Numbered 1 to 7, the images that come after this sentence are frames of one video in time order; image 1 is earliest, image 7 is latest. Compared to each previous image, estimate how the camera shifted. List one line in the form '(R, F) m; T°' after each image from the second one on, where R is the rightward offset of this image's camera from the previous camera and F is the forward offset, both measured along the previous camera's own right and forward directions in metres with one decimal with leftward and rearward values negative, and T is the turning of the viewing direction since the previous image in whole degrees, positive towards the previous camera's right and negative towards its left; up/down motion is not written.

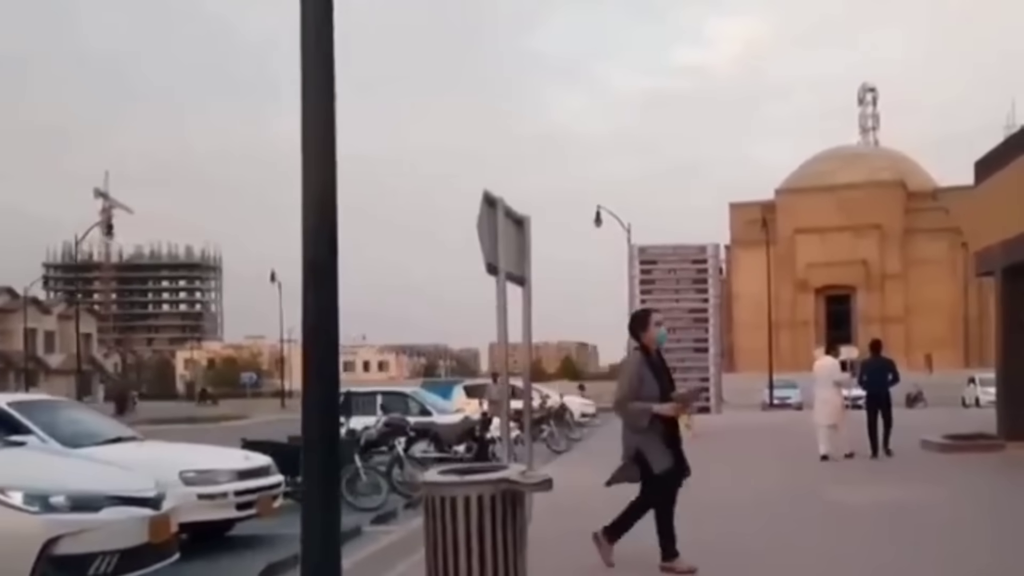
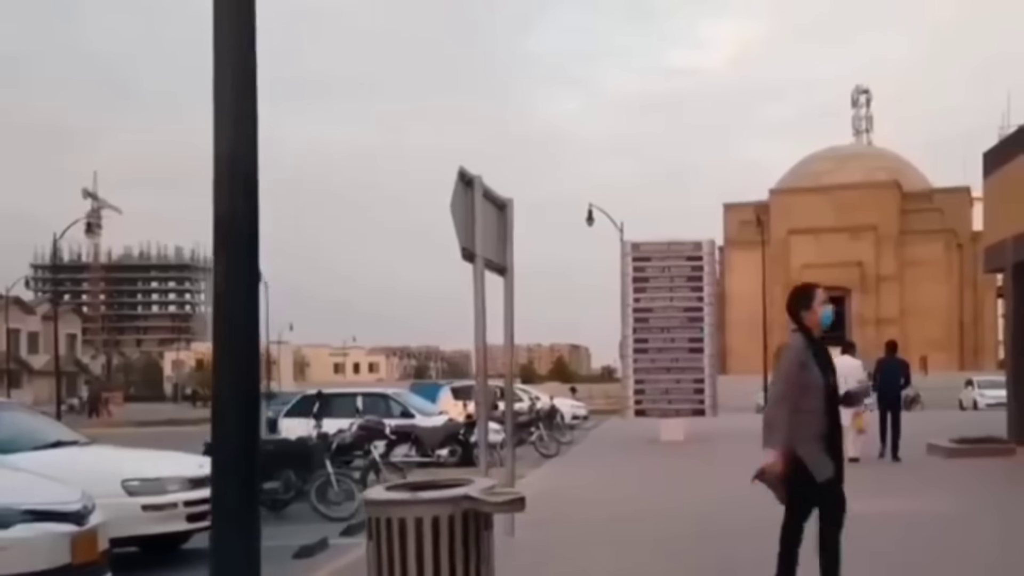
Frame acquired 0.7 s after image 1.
(+0.1, +1.0) m; 0°
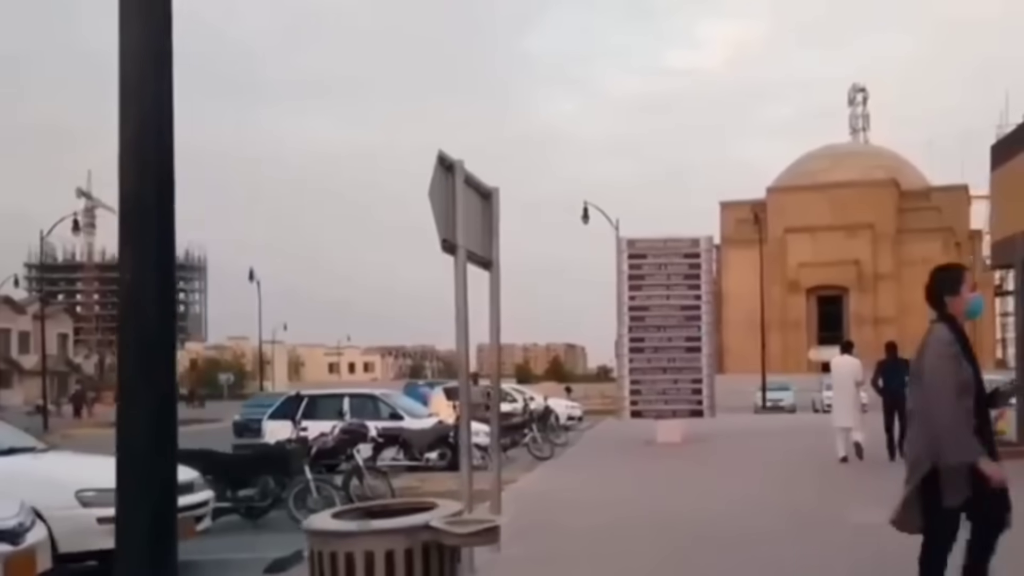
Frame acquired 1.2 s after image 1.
(+0.1, +0.7) m; 0°
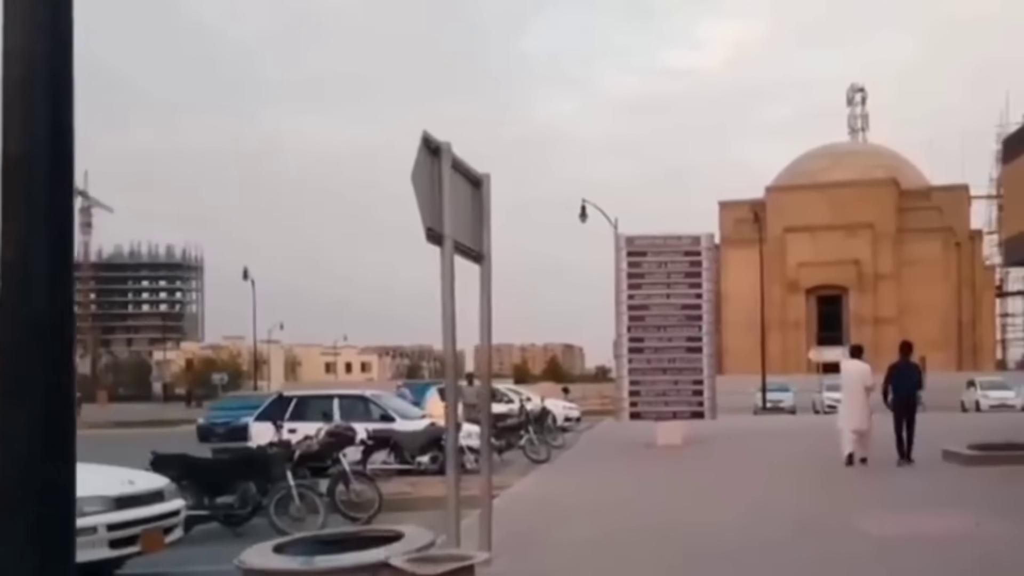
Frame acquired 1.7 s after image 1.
(0.0, +0.7) m; 0°
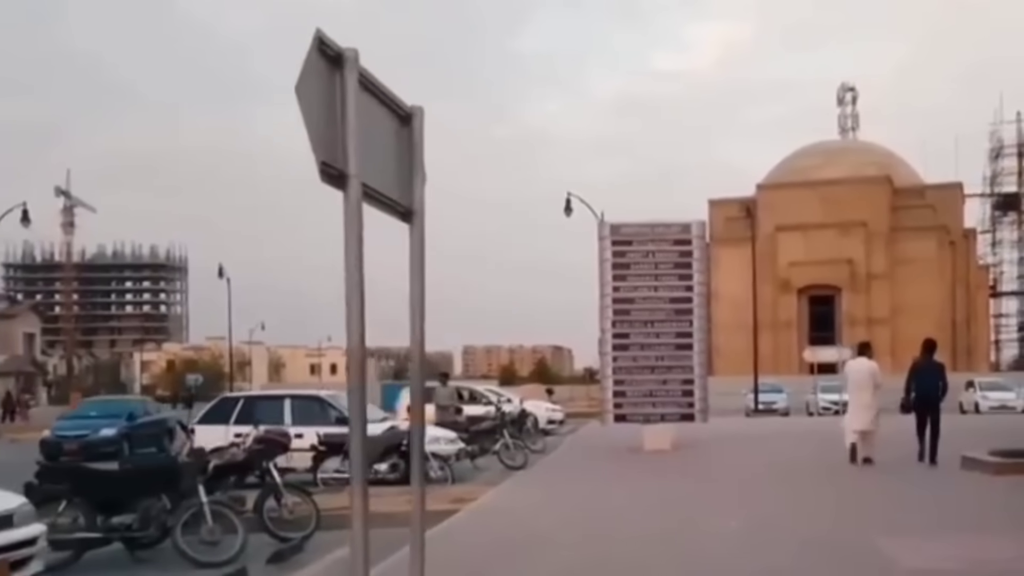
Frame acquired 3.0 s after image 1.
(+0.2, +2.0) m; 0°
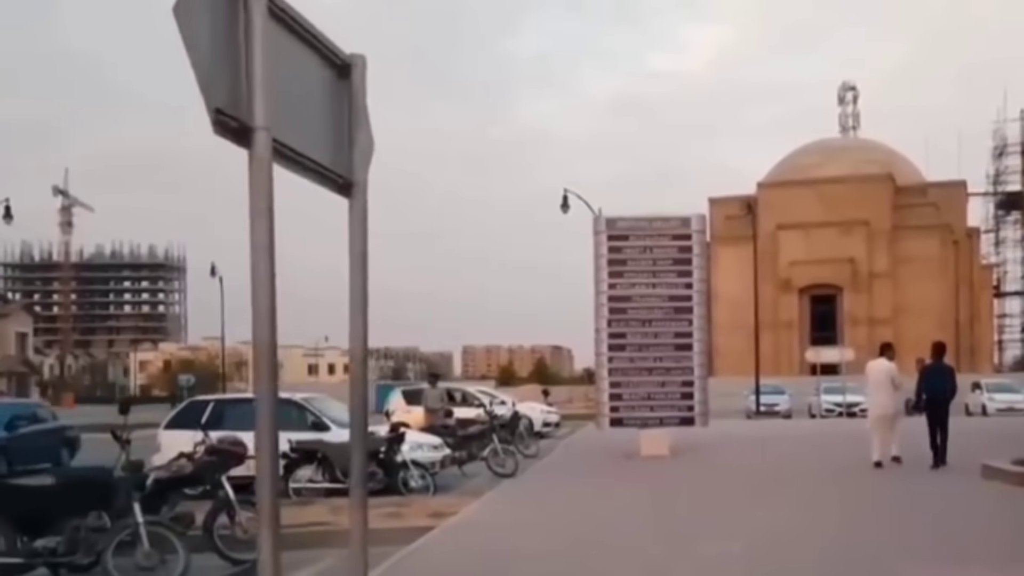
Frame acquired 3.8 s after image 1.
(+0.2, +1.1) m; 0°
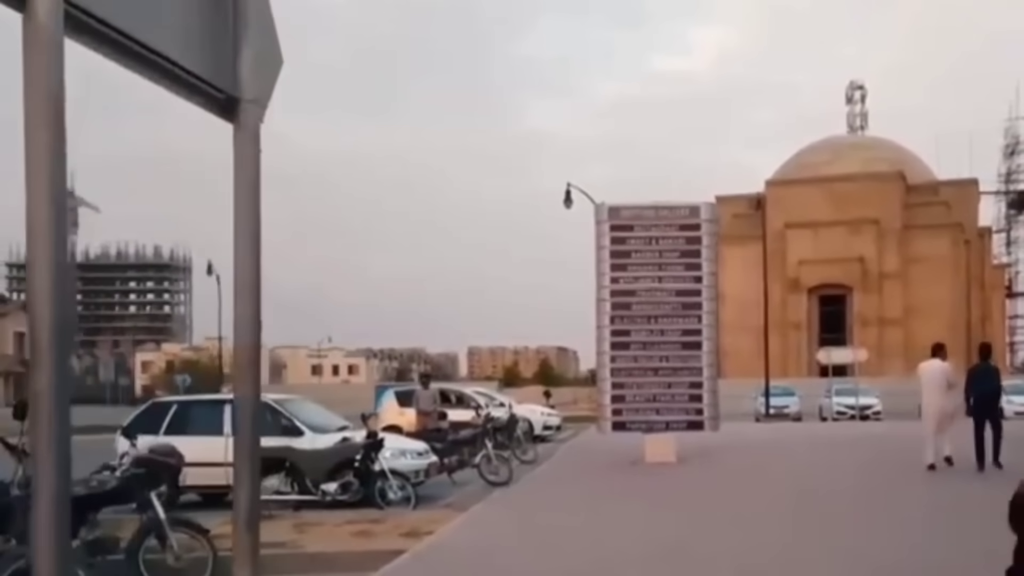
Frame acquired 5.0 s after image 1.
(+0.2, +1.5) m; 0°
